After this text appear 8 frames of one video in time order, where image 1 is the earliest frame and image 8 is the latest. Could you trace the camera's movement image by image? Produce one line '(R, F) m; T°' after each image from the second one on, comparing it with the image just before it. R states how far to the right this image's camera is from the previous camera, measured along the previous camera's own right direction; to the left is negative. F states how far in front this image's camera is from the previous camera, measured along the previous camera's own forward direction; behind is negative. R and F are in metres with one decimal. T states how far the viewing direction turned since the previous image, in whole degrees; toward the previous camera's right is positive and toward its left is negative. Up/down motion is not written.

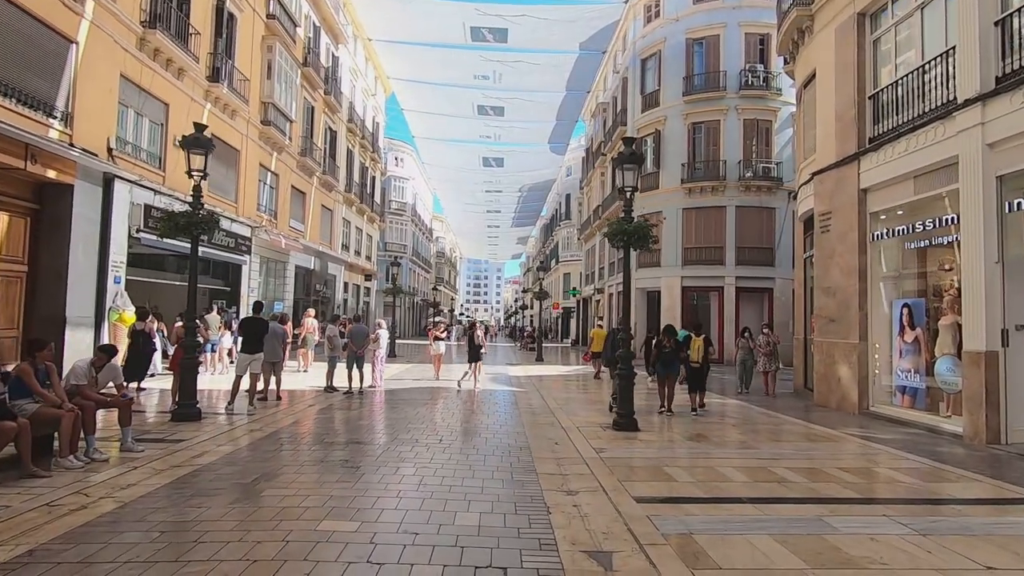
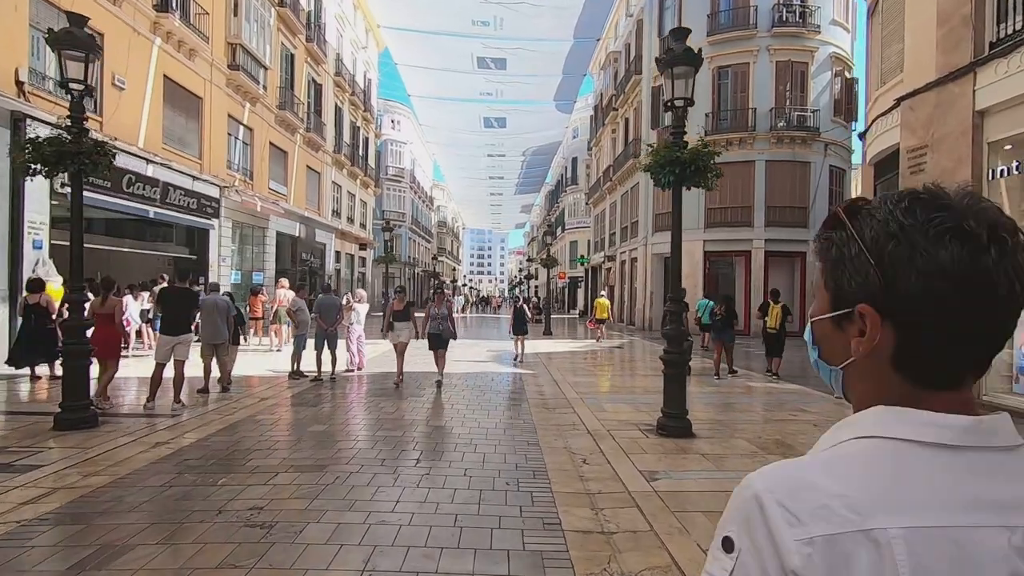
(0.0, +2.6) m; 0°
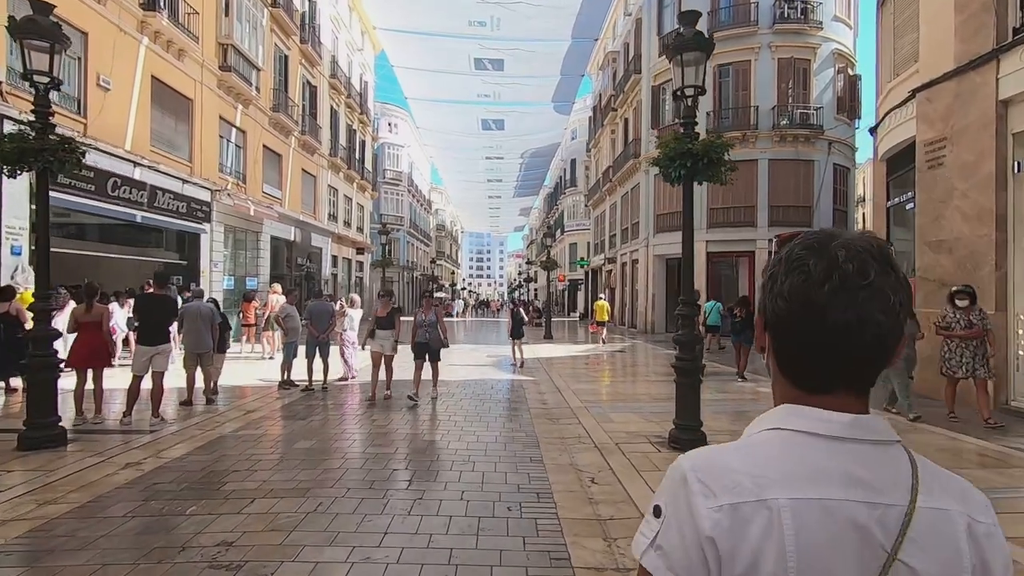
(0.0, +0.5) m; 0°
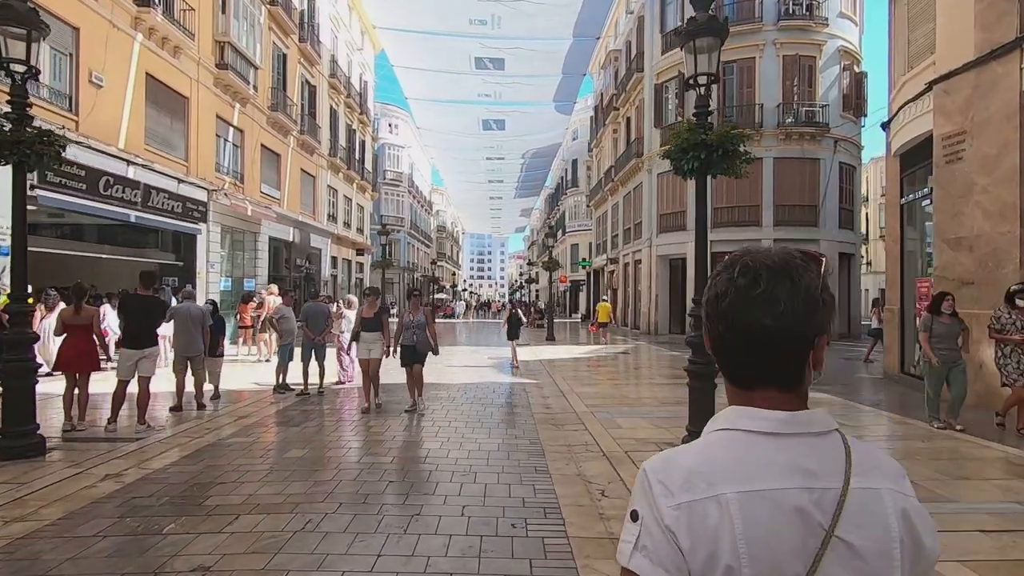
(0.0, +0.3) m; 0°
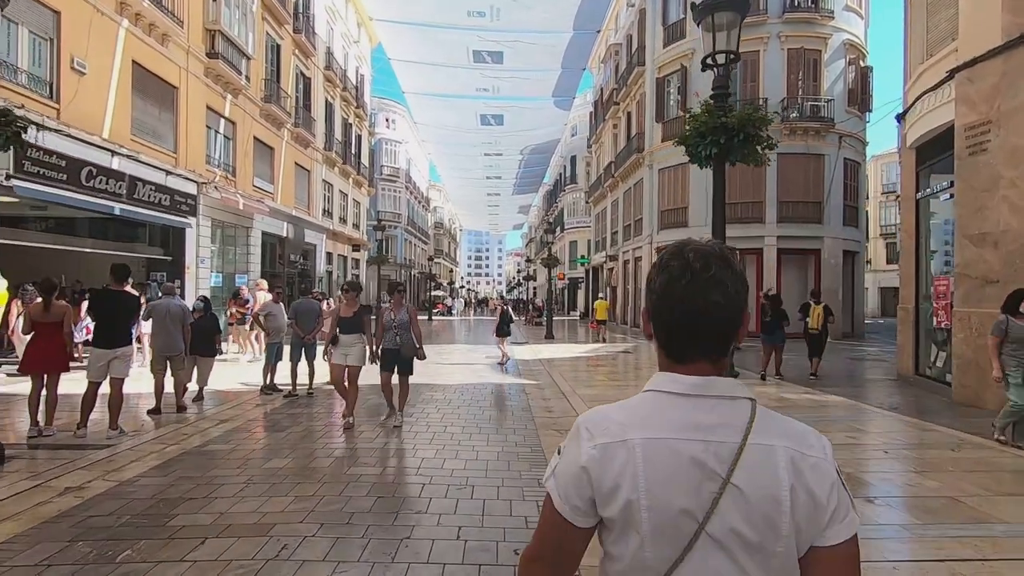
(0.0, +0.5) m; 0°
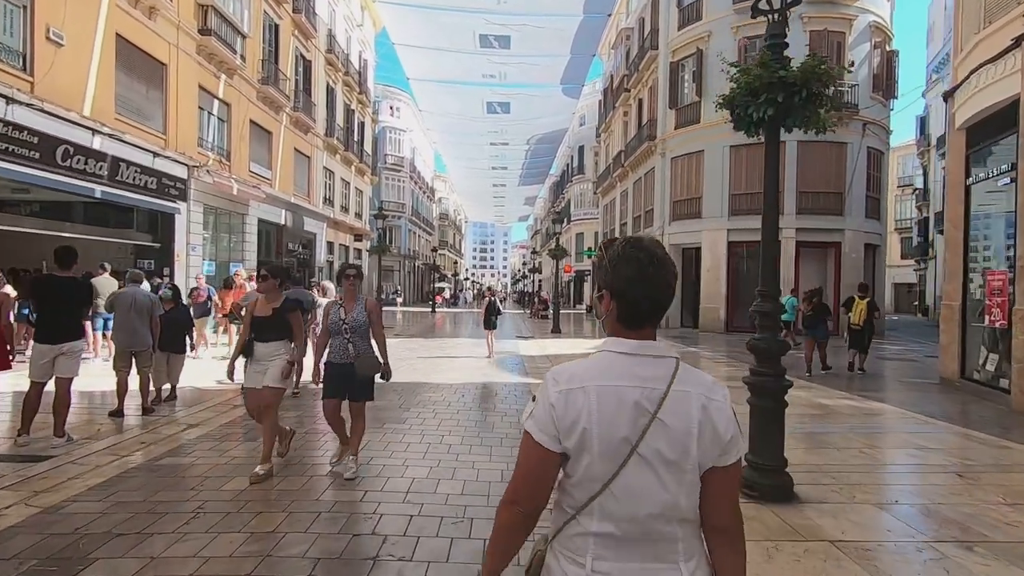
(0.0, +0.9) m; -1°
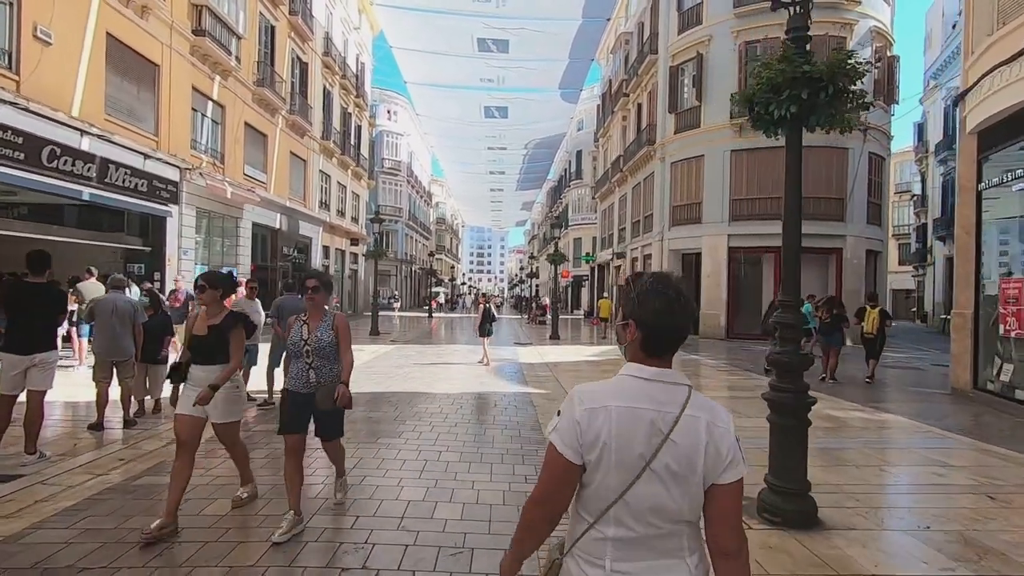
(-0.1, +0.3) m; 0°
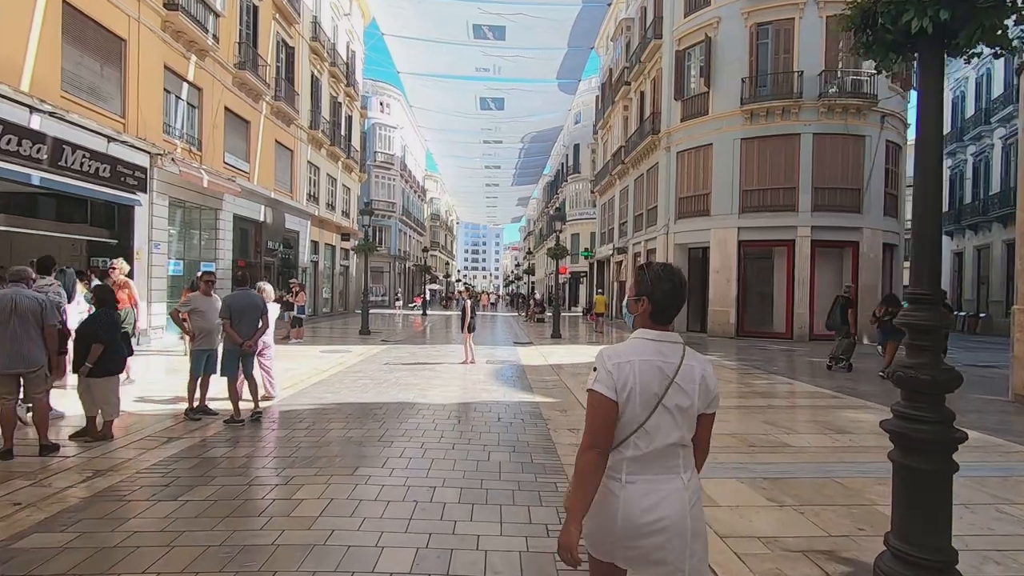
(-0.2, +1.3) m; +1°
